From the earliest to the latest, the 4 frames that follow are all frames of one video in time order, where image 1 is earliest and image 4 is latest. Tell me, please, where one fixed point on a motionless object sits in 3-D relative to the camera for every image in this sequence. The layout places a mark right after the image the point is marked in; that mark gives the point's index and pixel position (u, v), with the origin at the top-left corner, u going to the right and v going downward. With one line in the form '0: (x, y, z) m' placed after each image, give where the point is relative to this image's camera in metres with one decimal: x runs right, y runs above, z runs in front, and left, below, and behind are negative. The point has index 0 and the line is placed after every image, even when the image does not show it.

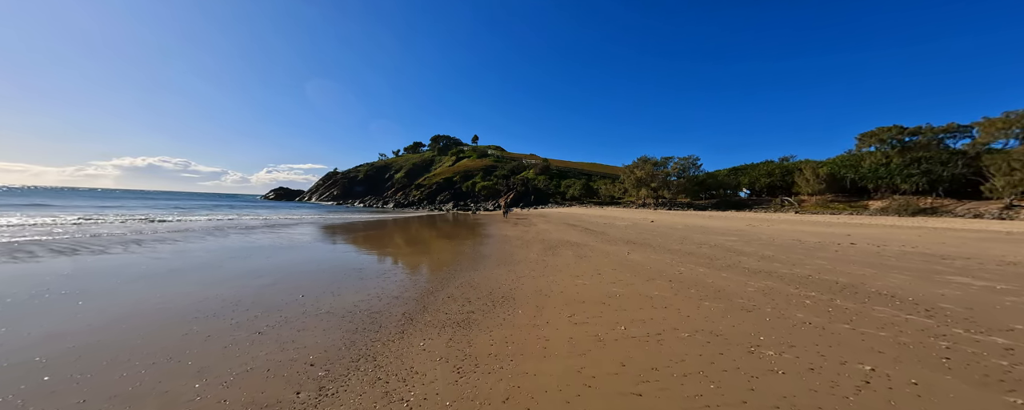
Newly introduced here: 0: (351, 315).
0: (-3.0, -2.1, +5.5) m
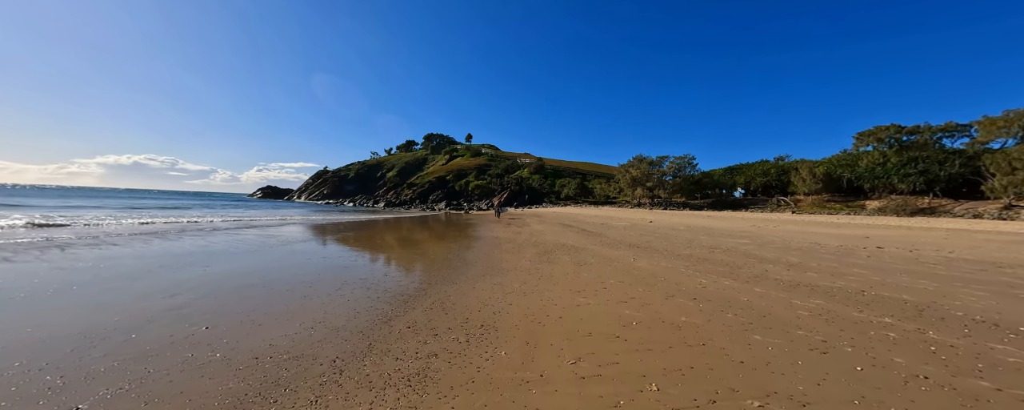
0: (-3.3, -2.1, +3.7) m
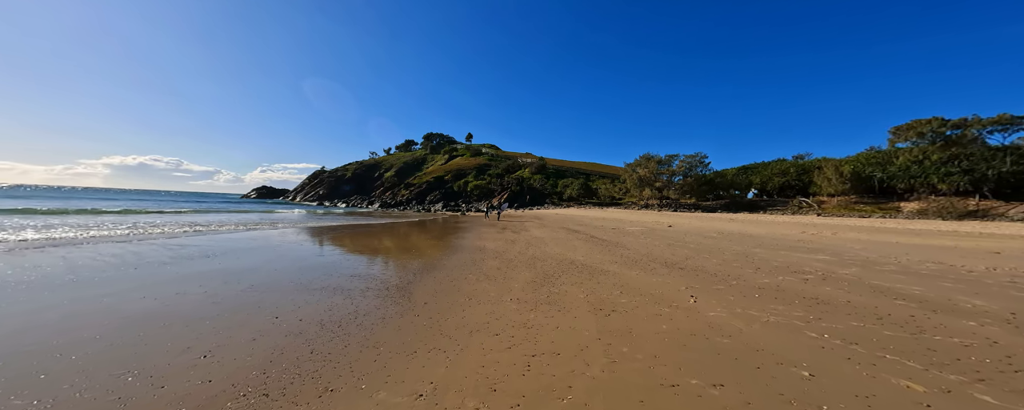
0: (-3.9, -2.1, -0.8) m
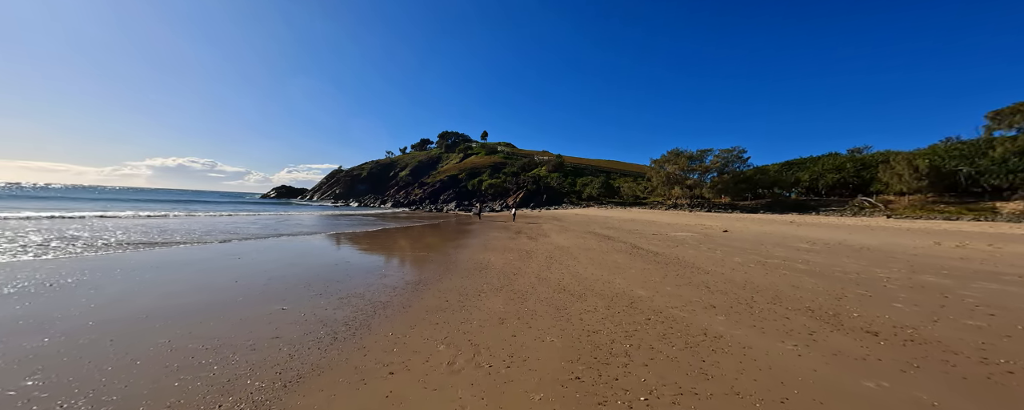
0: (-4.2, -2.0, -5.3) m
